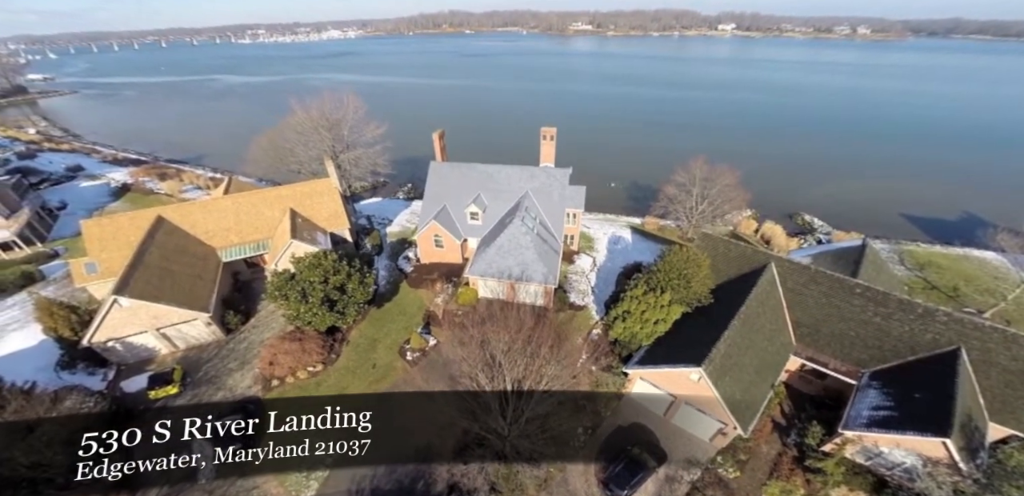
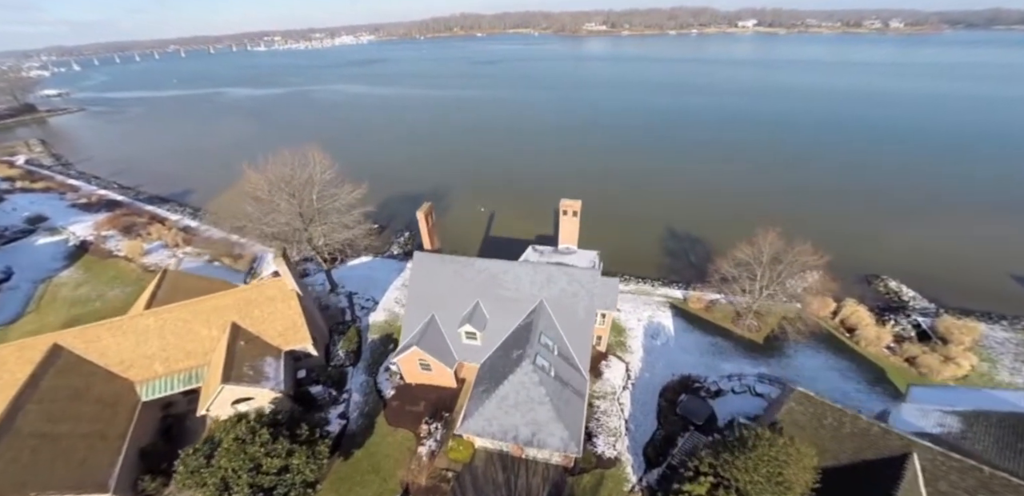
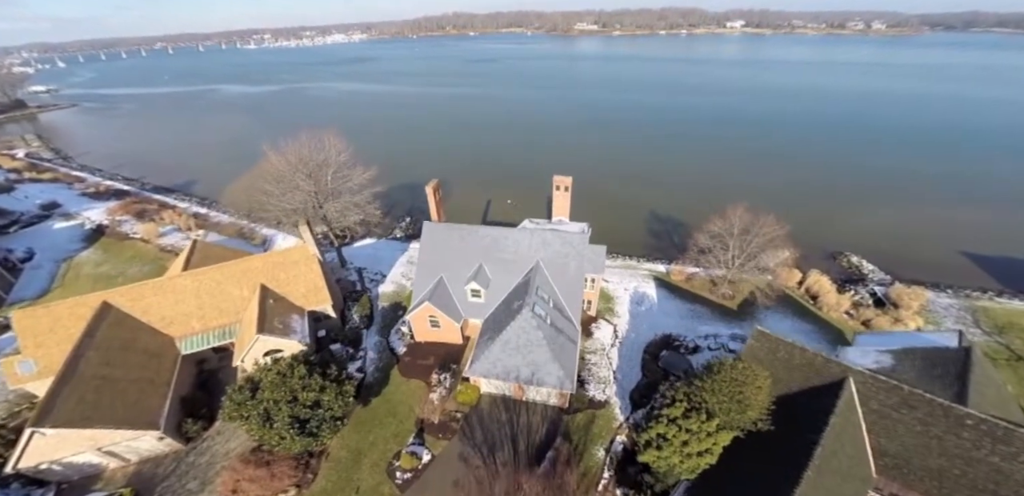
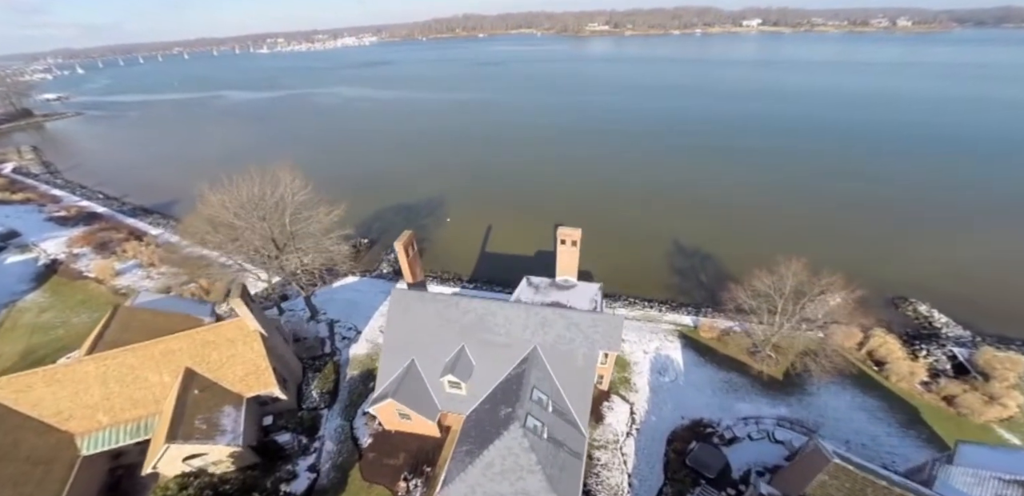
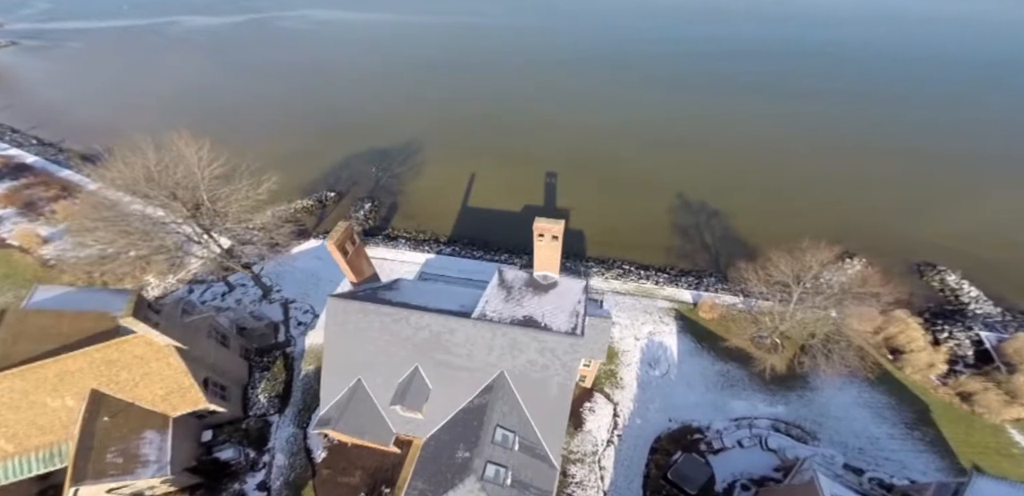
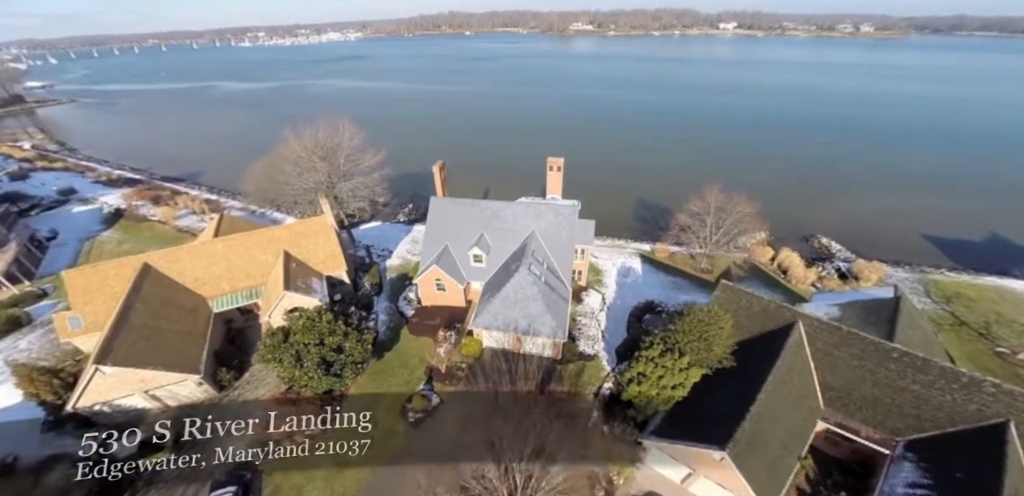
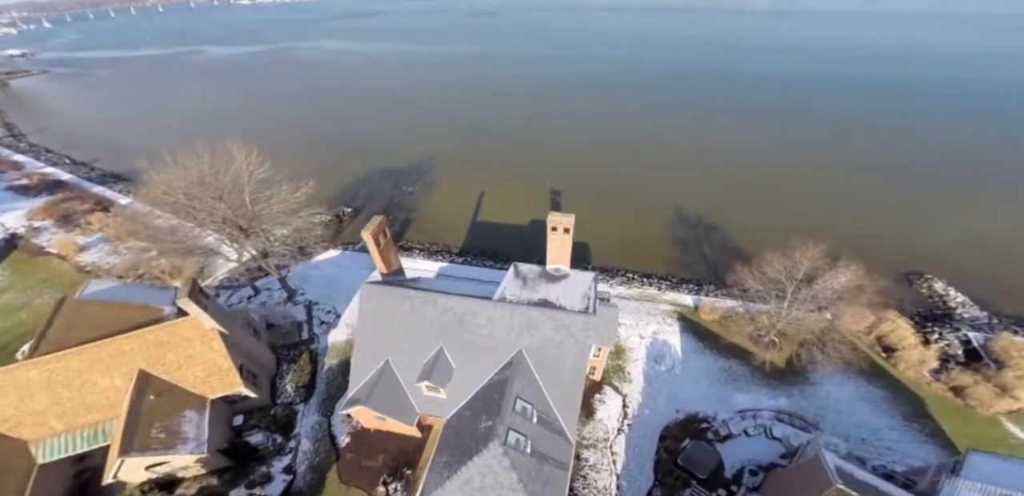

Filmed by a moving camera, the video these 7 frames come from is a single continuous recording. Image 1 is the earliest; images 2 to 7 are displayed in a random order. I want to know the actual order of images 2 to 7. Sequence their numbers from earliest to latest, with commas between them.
6, 3, 2, 4, 7, 5
